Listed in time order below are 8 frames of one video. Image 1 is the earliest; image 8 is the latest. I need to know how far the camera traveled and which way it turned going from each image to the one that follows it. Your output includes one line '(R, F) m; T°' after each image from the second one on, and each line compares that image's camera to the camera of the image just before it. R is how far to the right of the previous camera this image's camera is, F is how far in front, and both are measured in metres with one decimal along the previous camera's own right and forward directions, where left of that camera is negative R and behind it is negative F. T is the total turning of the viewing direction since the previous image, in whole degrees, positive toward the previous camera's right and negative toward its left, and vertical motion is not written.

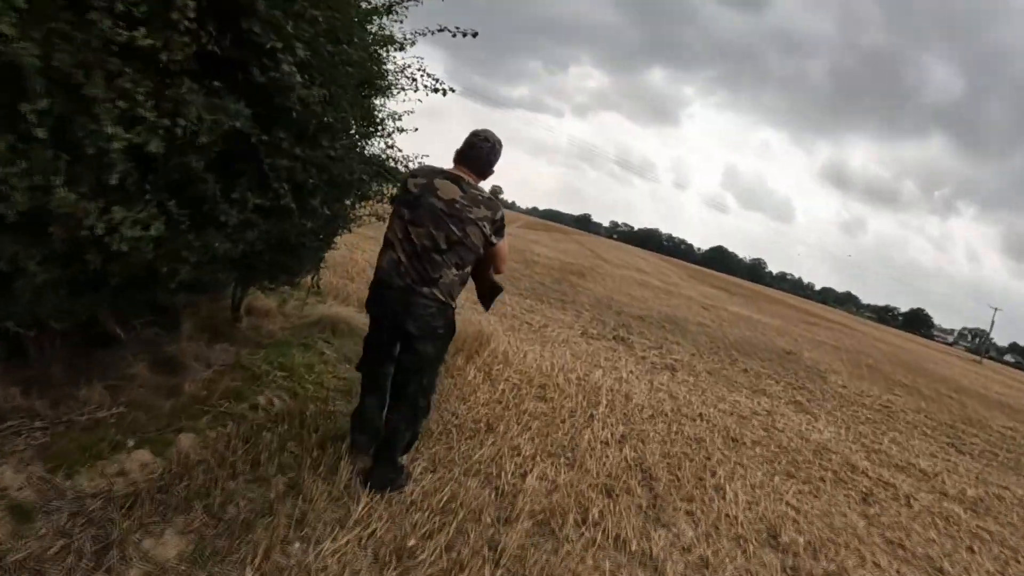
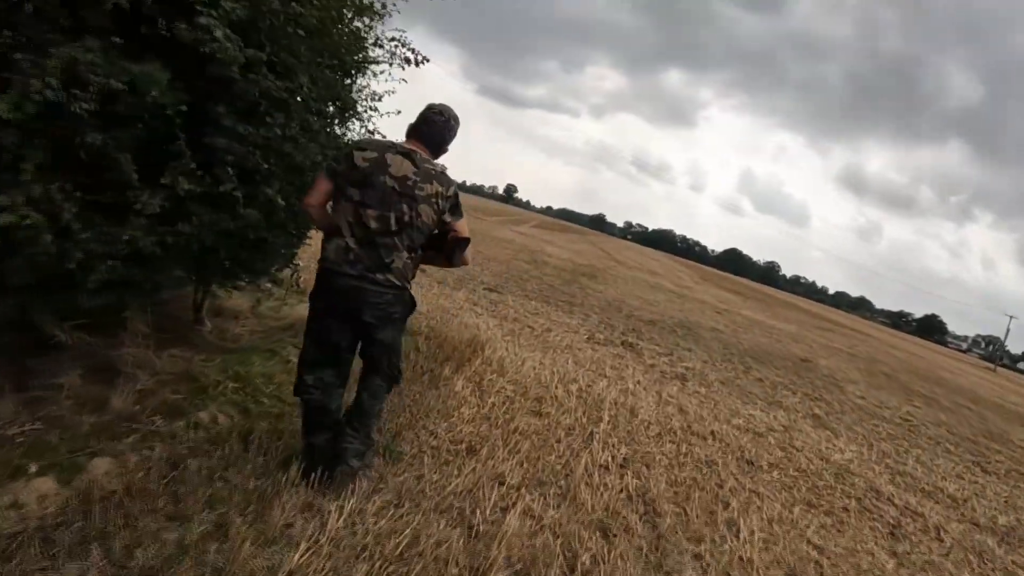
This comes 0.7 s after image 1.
(+0.1, +0.7) m; -1°
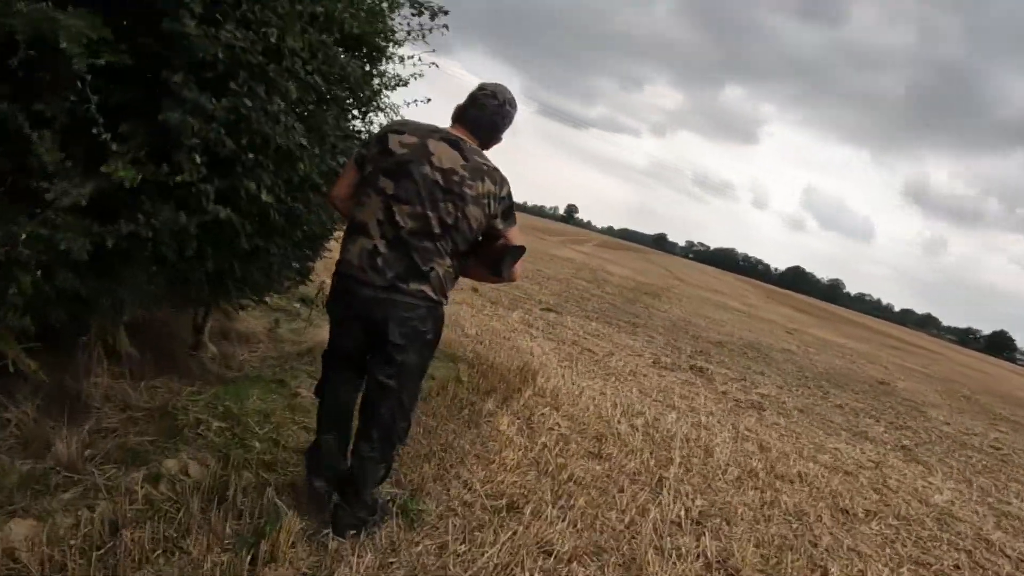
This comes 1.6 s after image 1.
(0.0, +0.9) m; -2°
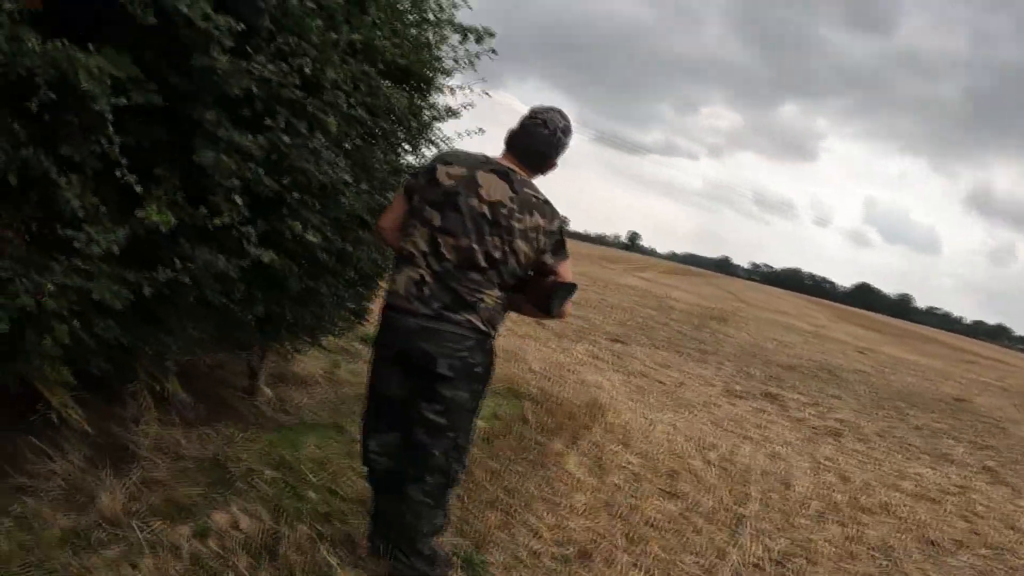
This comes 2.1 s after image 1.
(0.0, +0.2) m; -3°
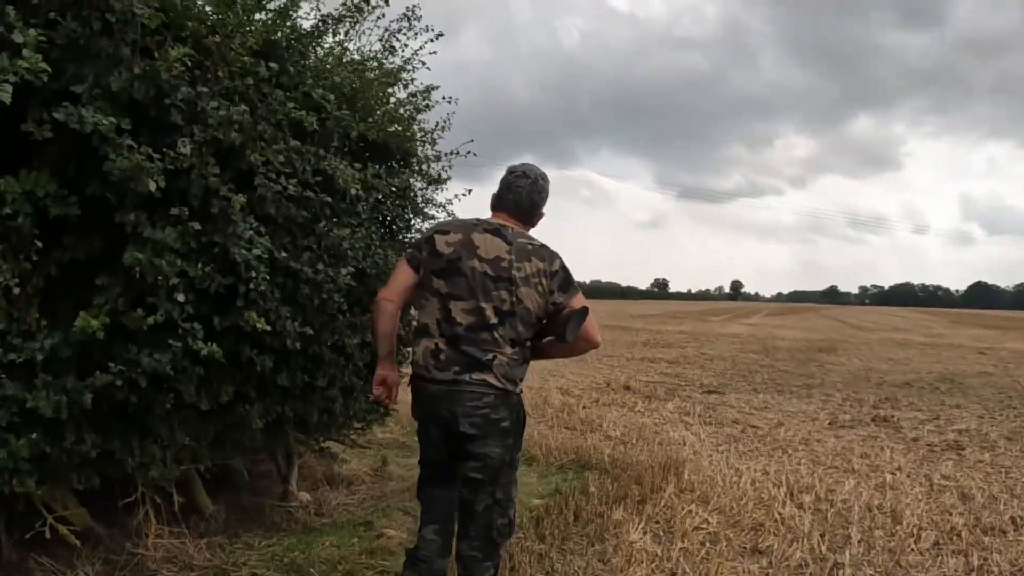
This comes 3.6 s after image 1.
(+0.3, +0.6) m; -4°
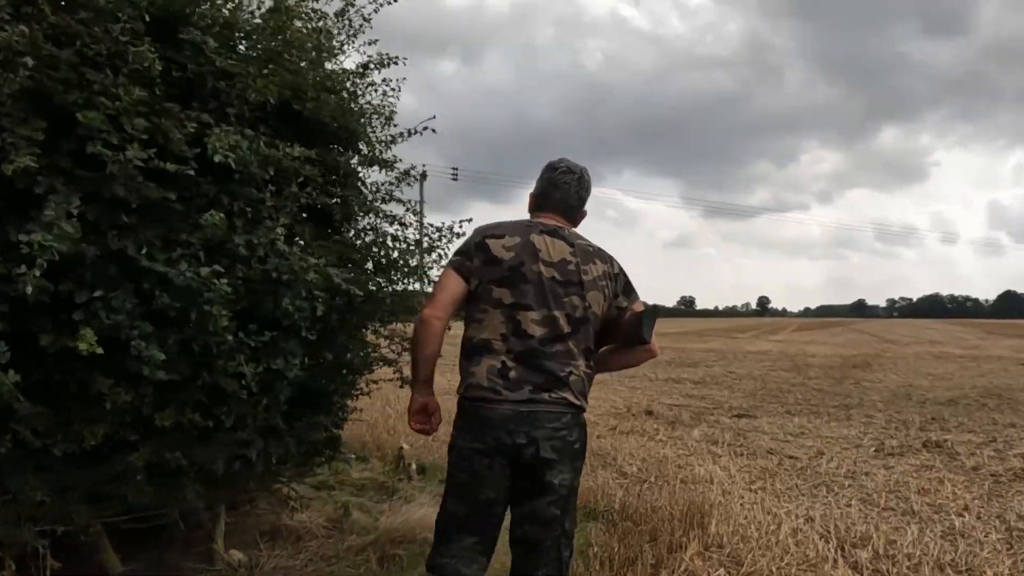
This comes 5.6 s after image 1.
(+0.1, +1.0) m; -1°
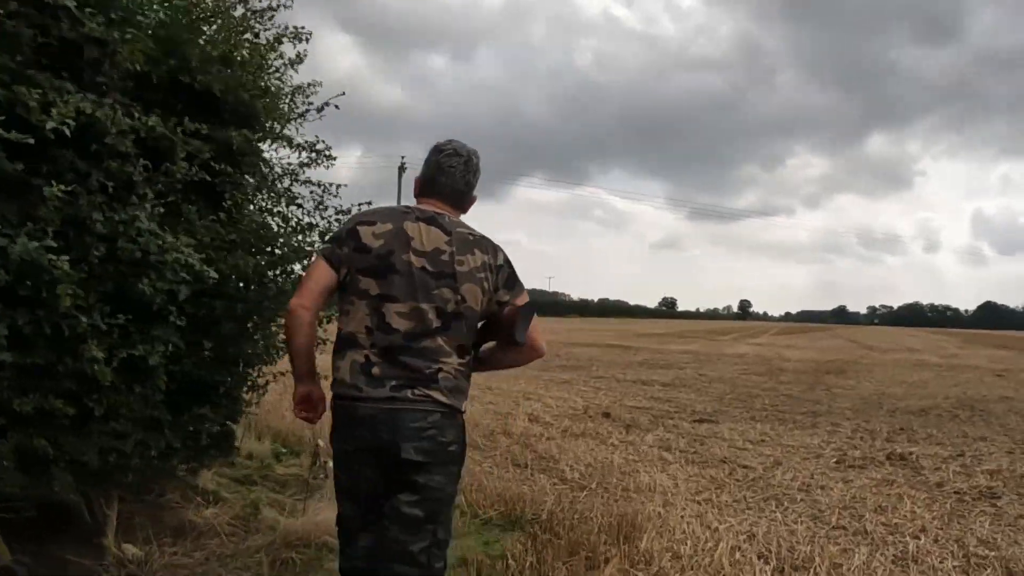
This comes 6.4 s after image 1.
(+0.2, +0.4) m; +1°
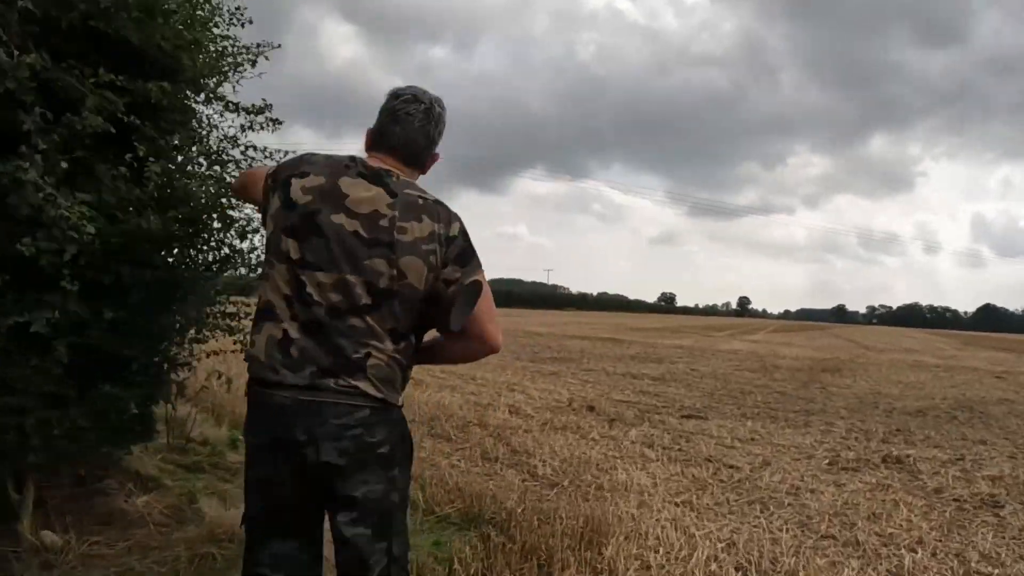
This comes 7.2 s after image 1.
(+0.1, +0.4) m; 0°
